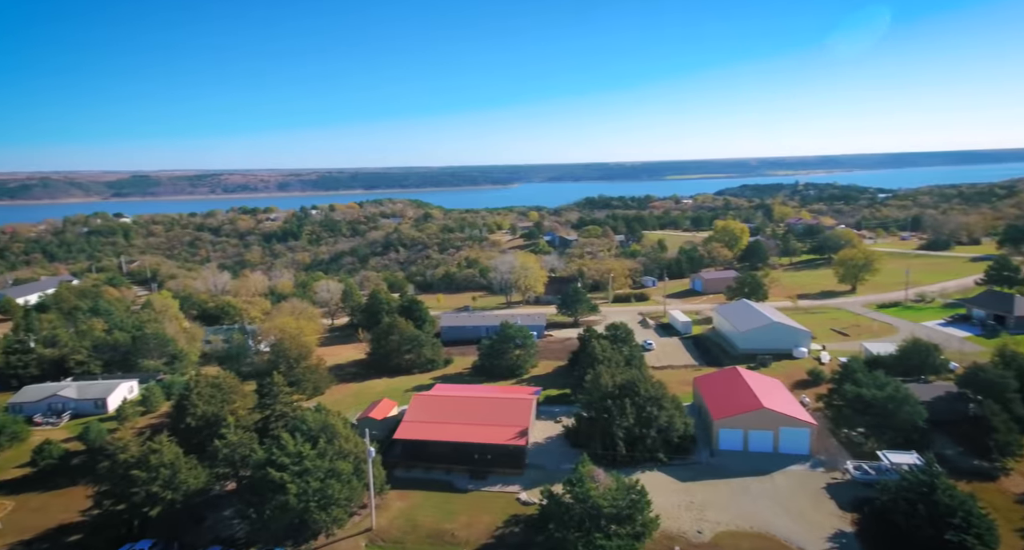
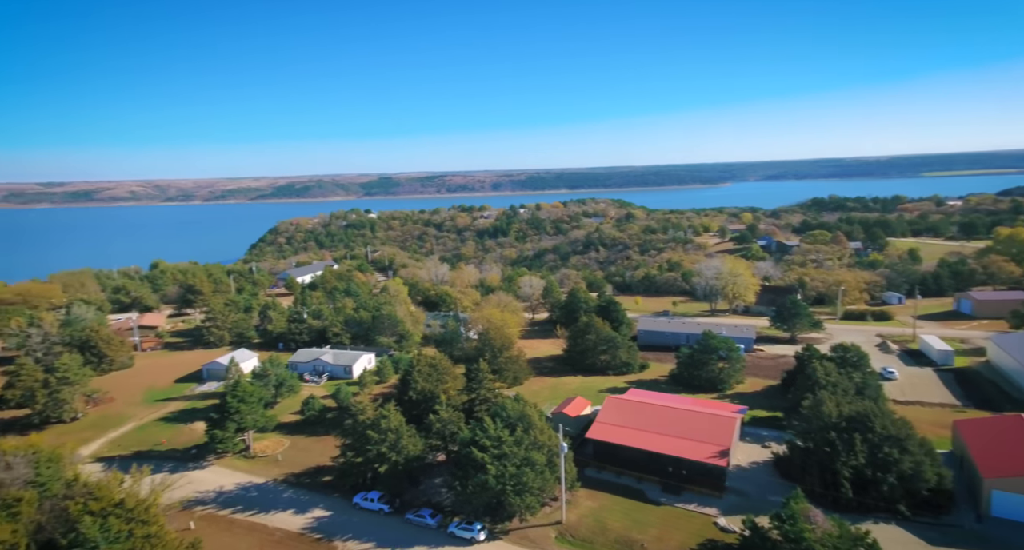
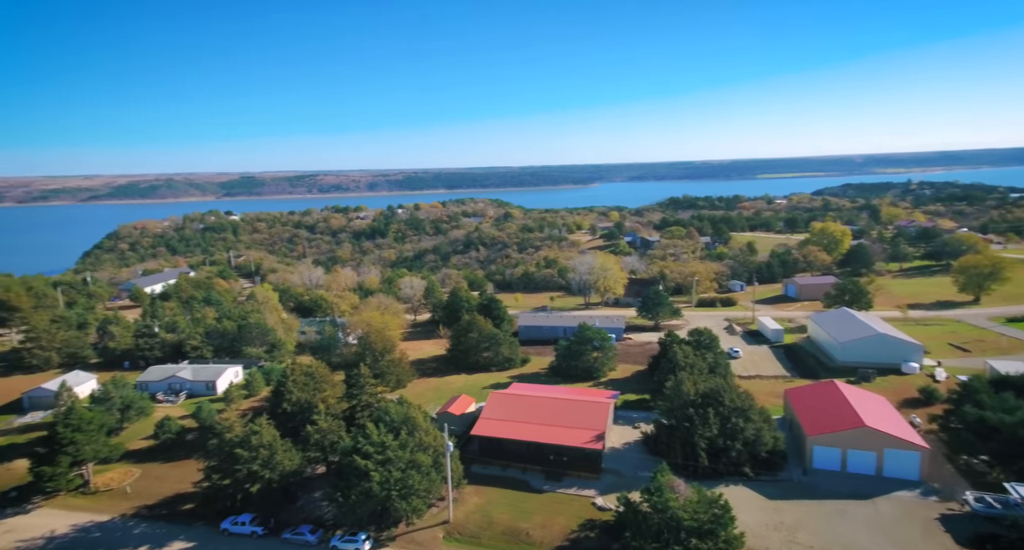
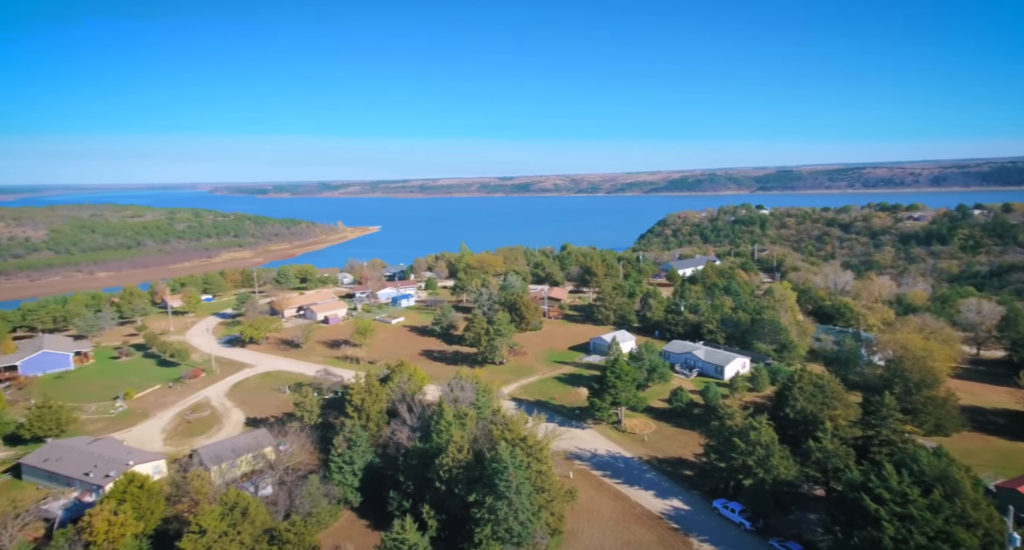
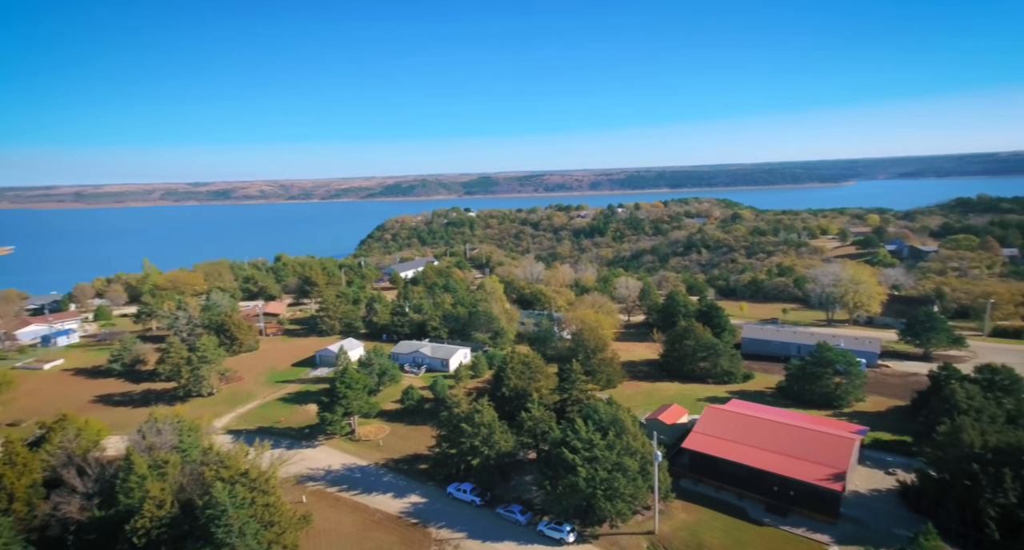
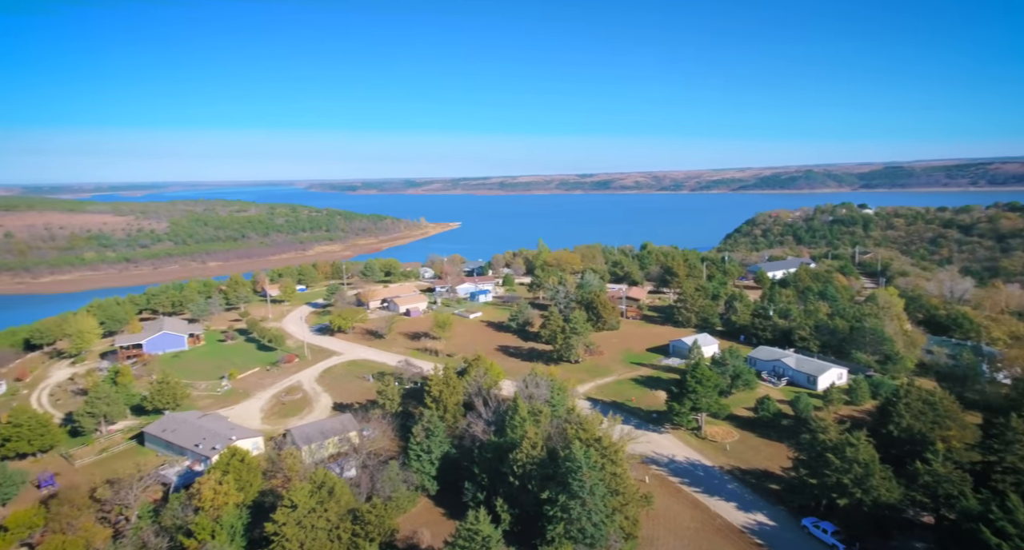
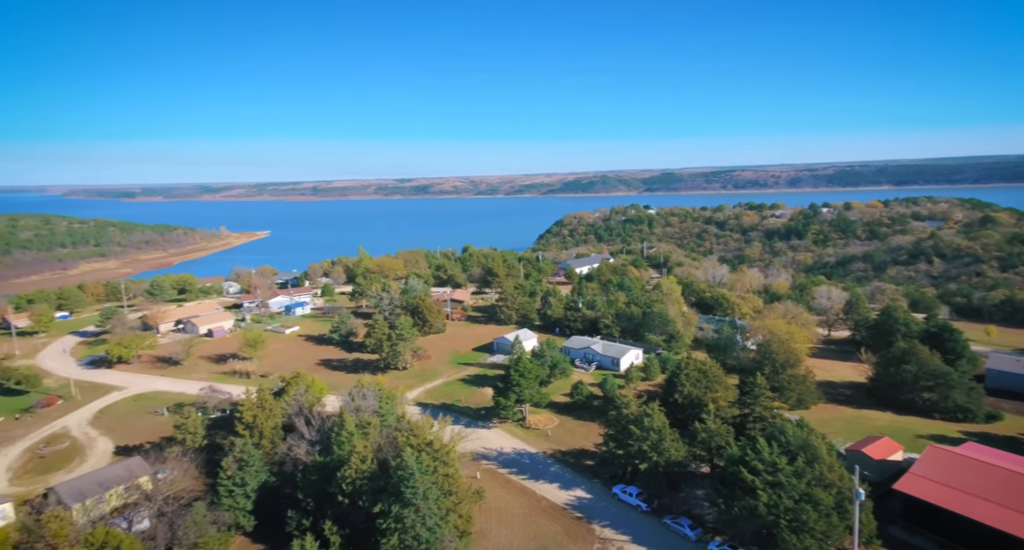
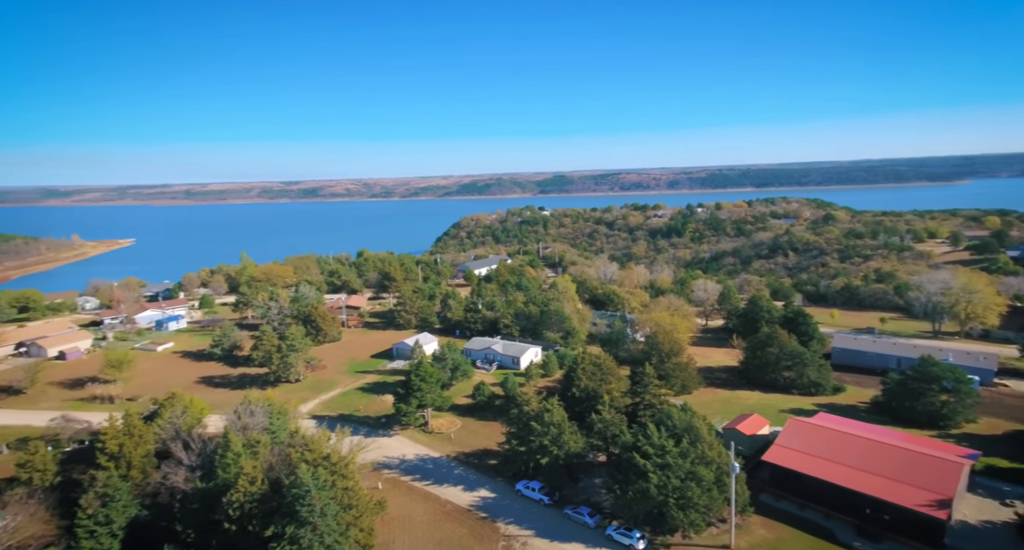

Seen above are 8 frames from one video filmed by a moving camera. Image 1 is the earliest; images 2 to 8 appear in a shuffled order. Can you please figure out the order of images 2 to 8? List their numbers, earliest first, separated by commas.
3, 2, 5, 8, 7, 4, 6
